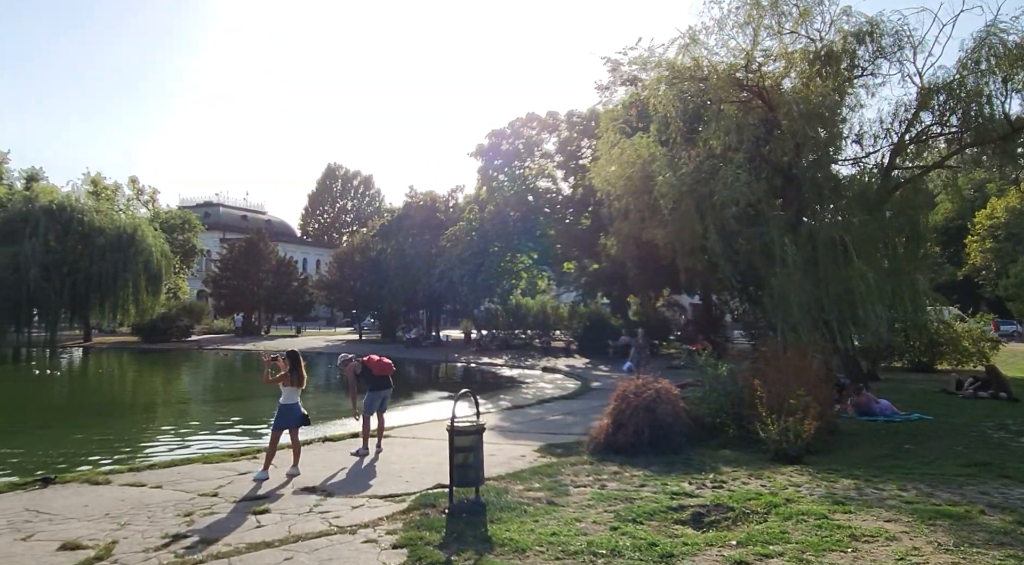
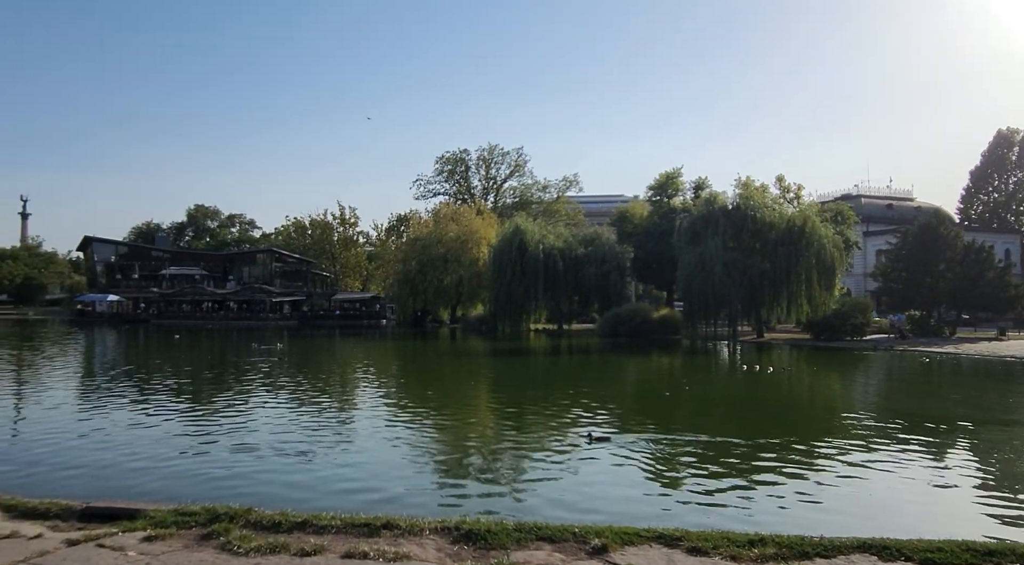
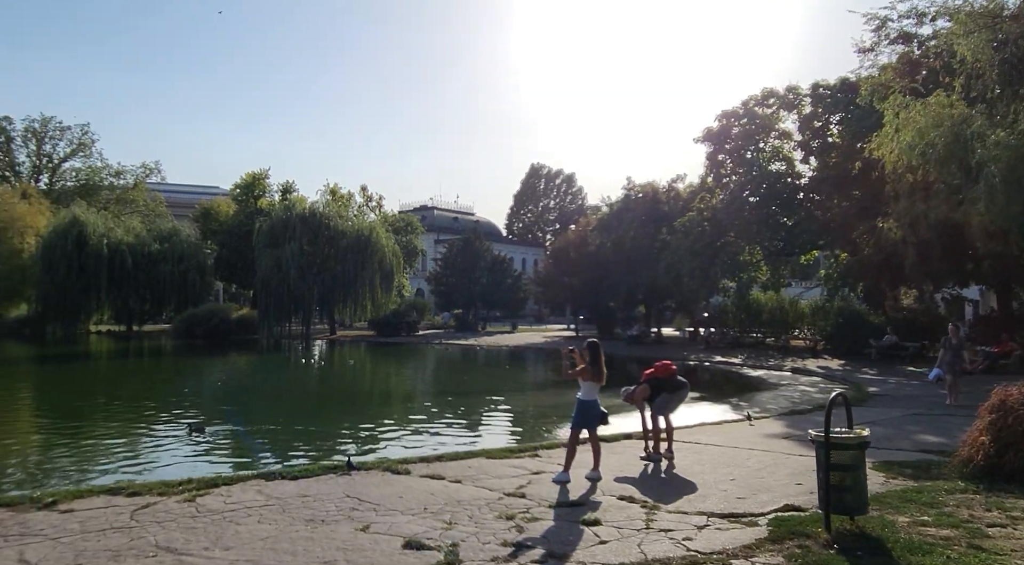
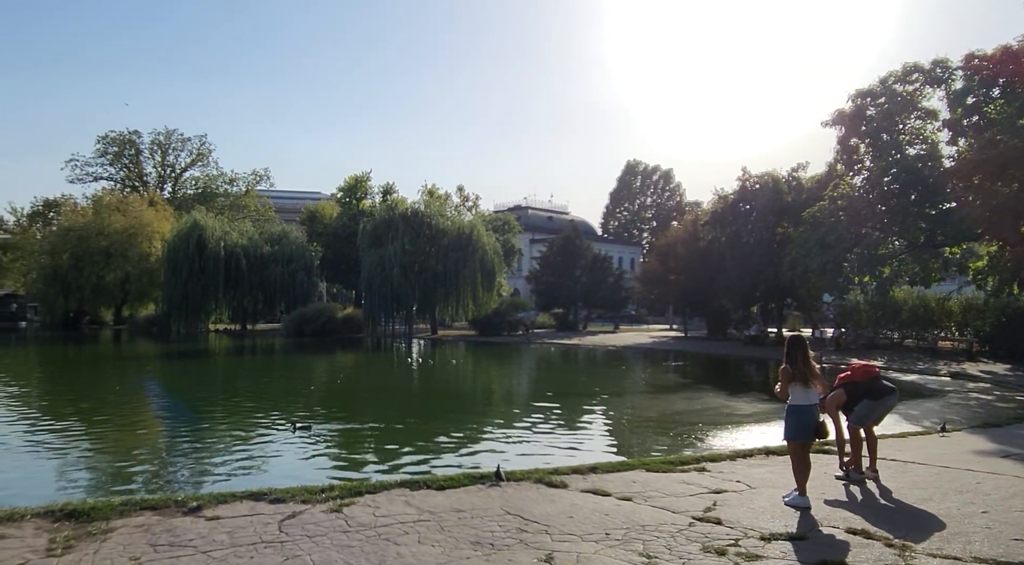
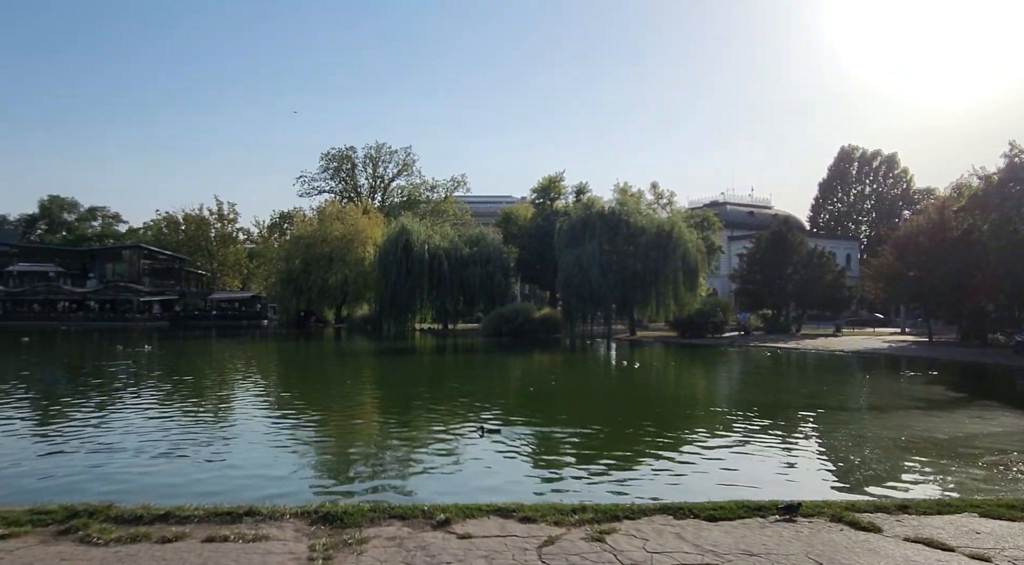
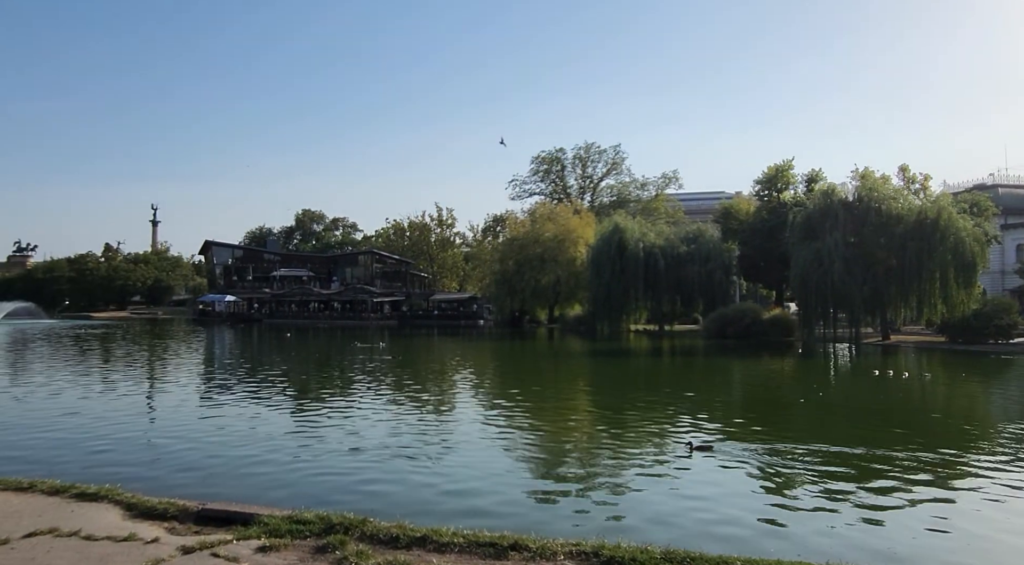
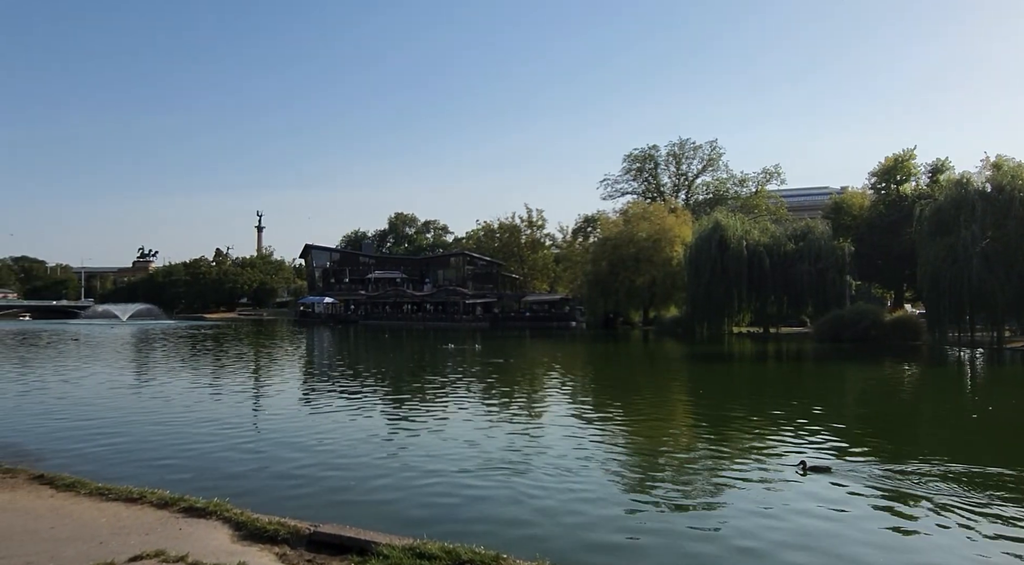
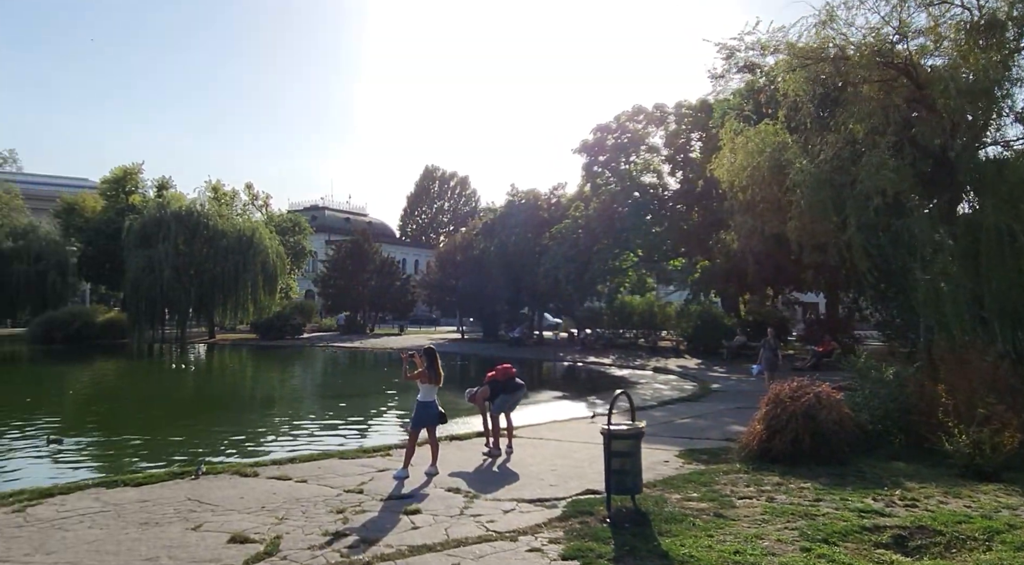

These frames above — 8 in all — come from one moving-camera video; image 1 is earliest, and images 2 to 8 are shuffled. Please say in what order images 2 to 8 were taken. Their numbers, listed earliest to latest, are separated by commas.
8, 3, 4, 5, 2, 6, 7
